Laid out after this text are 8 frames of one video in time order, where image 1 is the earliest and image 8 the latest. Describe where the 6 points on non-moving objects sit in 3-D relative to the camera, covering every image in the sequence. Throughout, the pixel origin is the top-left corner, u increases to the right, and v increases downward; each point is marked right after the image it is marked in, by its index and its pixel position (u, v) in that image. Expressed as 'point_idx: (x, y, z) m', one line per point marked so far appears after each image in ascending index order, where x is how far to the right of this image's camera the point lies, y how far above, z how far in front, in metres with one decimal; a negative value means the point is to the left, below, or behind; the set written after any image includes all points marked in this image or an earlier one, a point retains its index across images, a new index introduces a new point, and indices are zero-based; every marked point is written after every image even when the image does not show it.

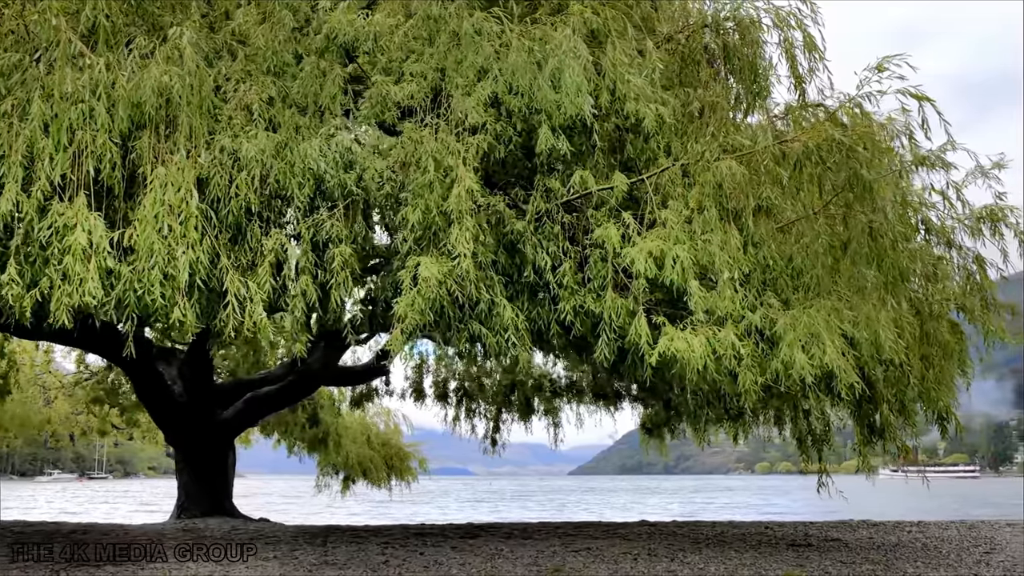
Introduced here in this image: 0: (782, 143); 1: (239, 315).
0: (+2.4, +1.3, +7.0) m
1: (-2.3, -0.2, +6.5) m
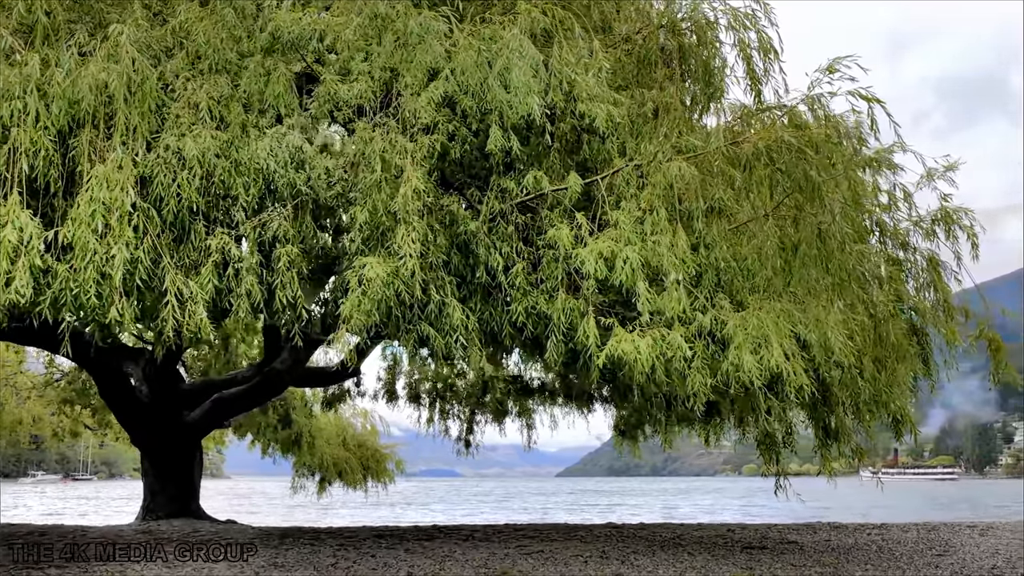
0: (+2.0, +1.3, +7.0) m
1: (-2.7, -0.2, +6.4) m
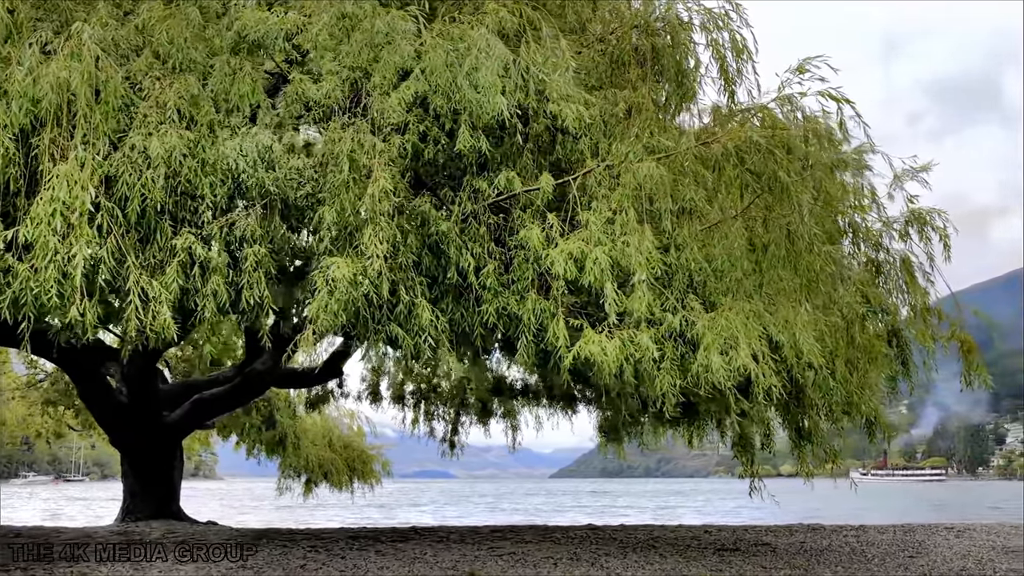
0: (+1.7, +1.3, +7.0) m
1: (-3.0, -0.2, +6.4) m
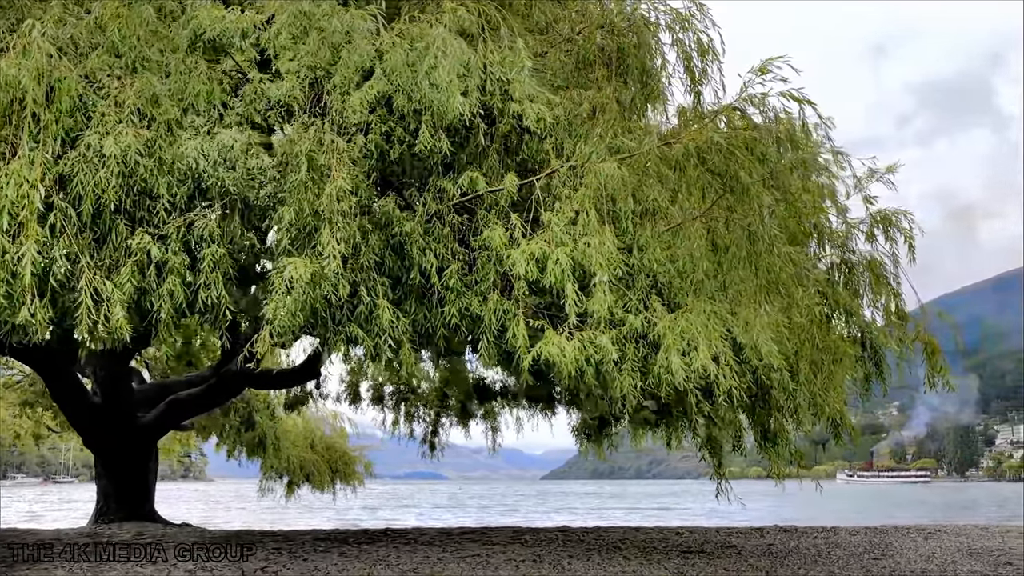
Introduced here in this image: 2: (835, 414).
0: (+1.4, +1.3, +7.0) m
1: (-3.3, -0.2, +6.3) m
2: (+3.1, -1.2, +7.6) m
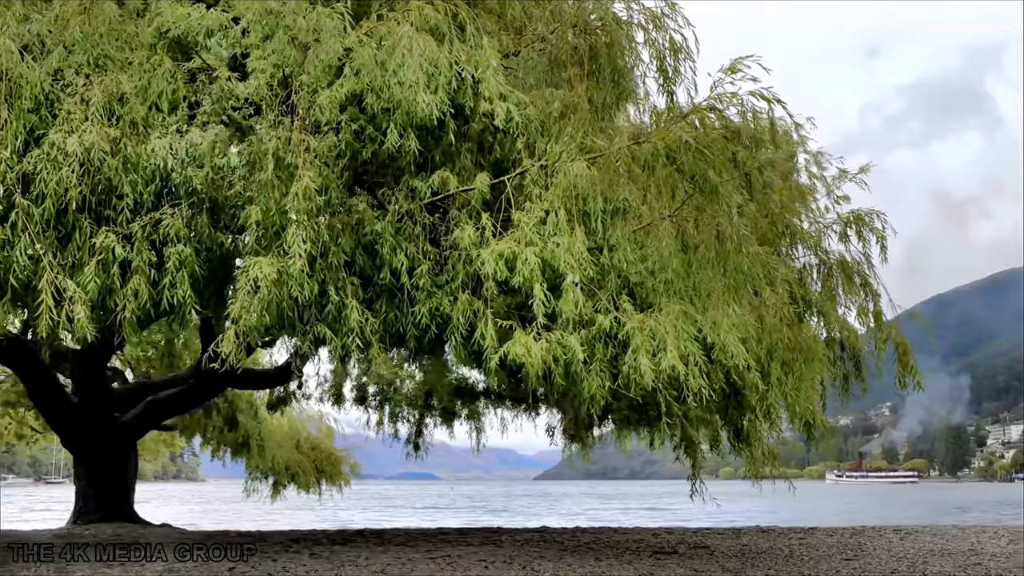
0: (+1.1, +1.3, +6.9) m
1: (-3.6, -0.2, +6.3) m
2: (+2.8, -1.2, +7.6) m
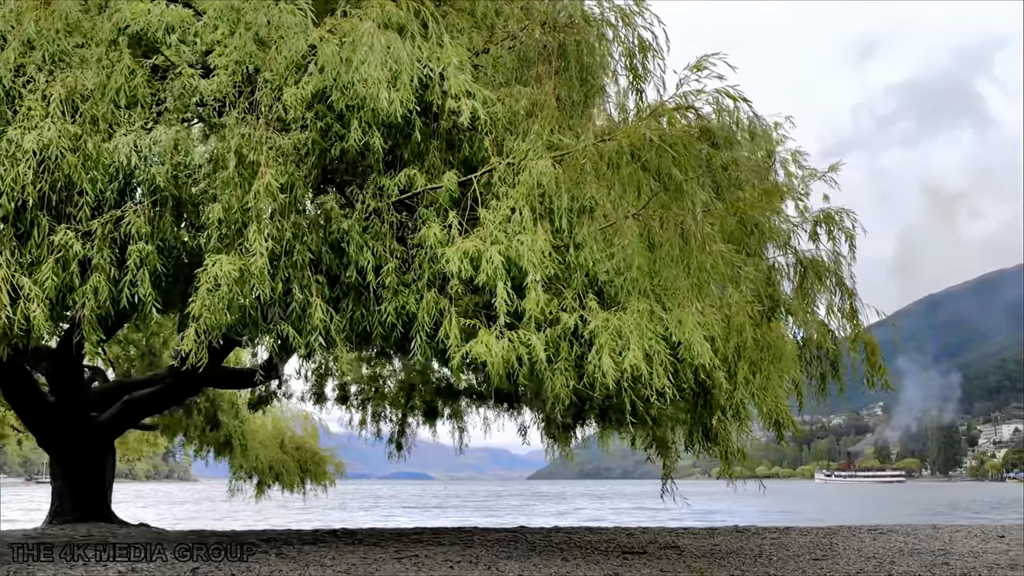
0: (+0.8, +1.3, +6.9) m
1: (-3.9, -0.2, +6.2) m
2: (+2.5, -1.2, +7.6) m
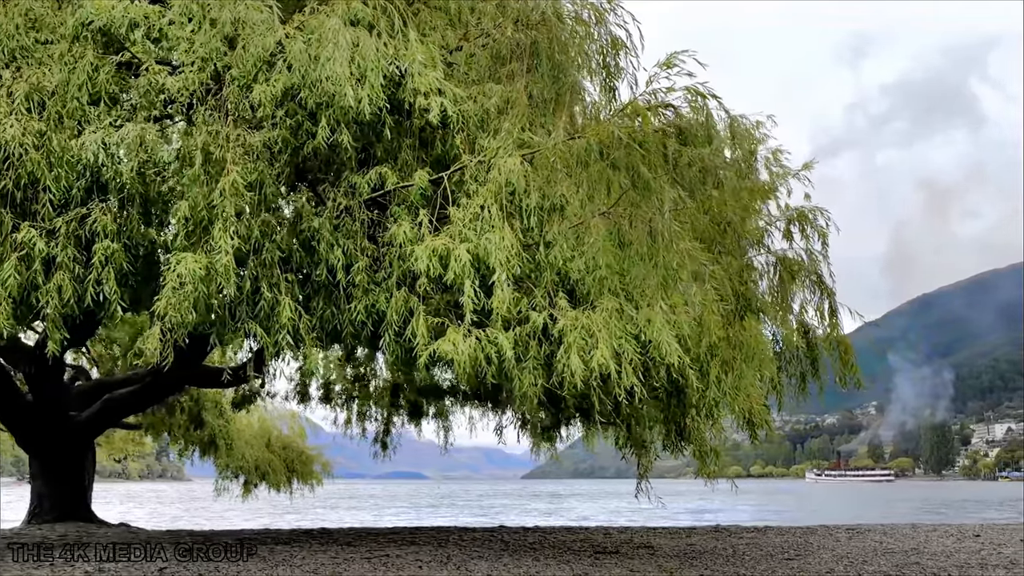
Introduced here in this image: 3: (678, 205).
0: (+0.5, +1.3, +6.9) m
1: (-4.1, -0.2, +6.2) m
2: (+2.3, -1.2, +7.5) m
3: (+1.6, +0.8, +7.4) m
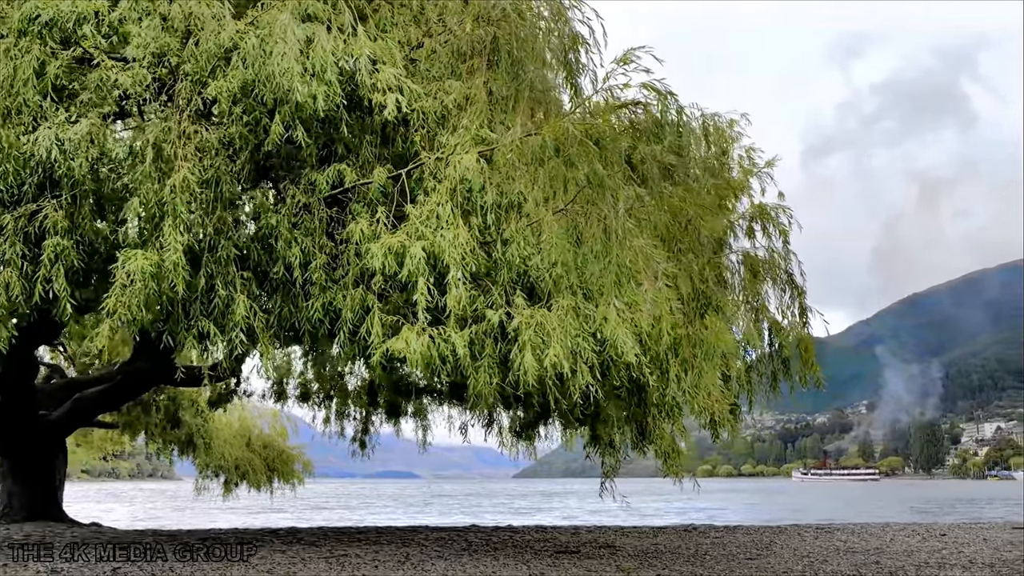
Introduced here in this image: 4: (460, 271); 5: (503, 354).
0: (+0.1, +1.3, +6.8) m
1: (-4.5, -0.2, +6.1) m
2: (+1.9, -1.2, +7.5) m
3: (+1.2, +0.8, +7.4) m
4: (-0.4, +0.1, +6.5) m
5: (-0.1, -0.6, +6.8) m
